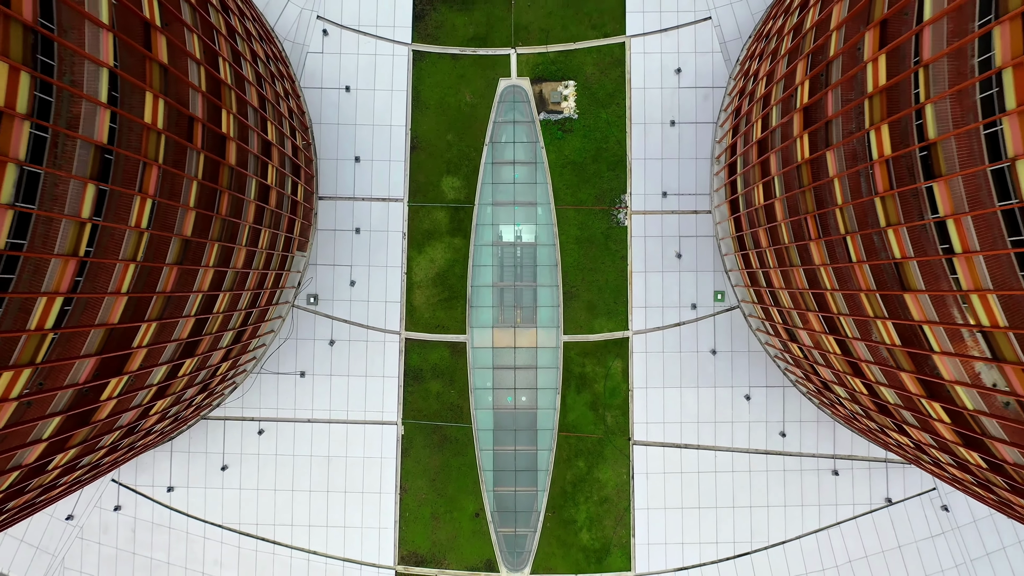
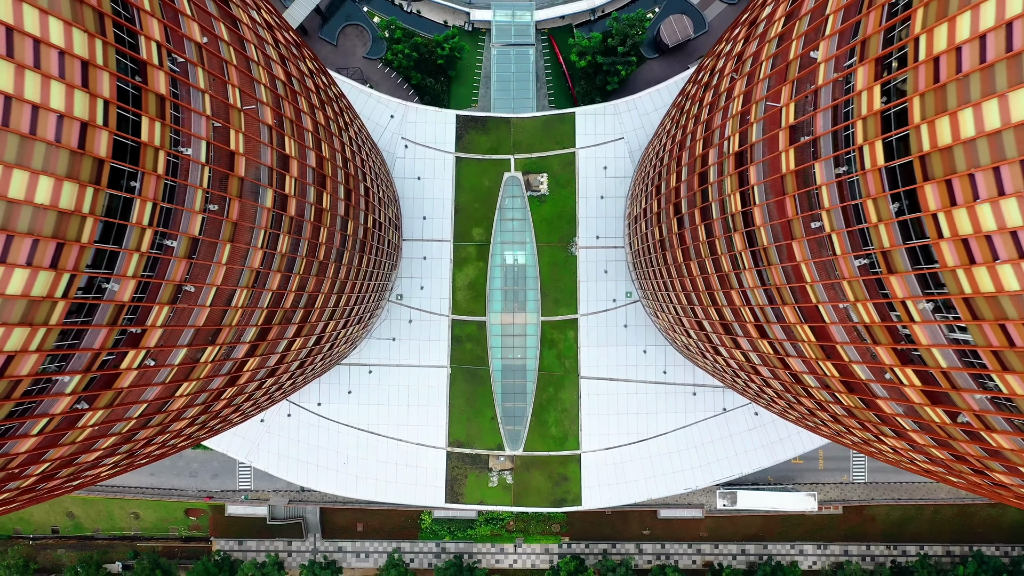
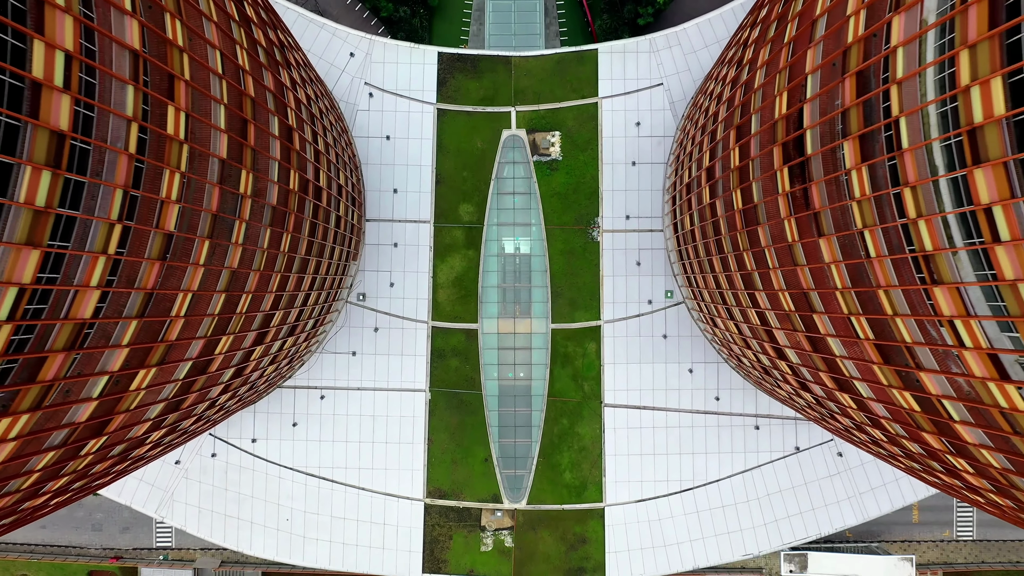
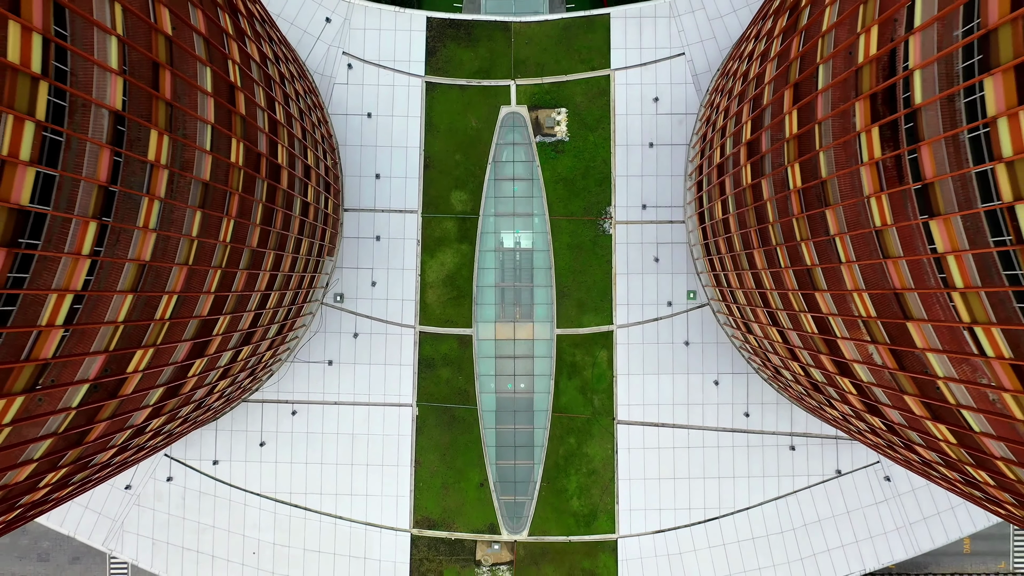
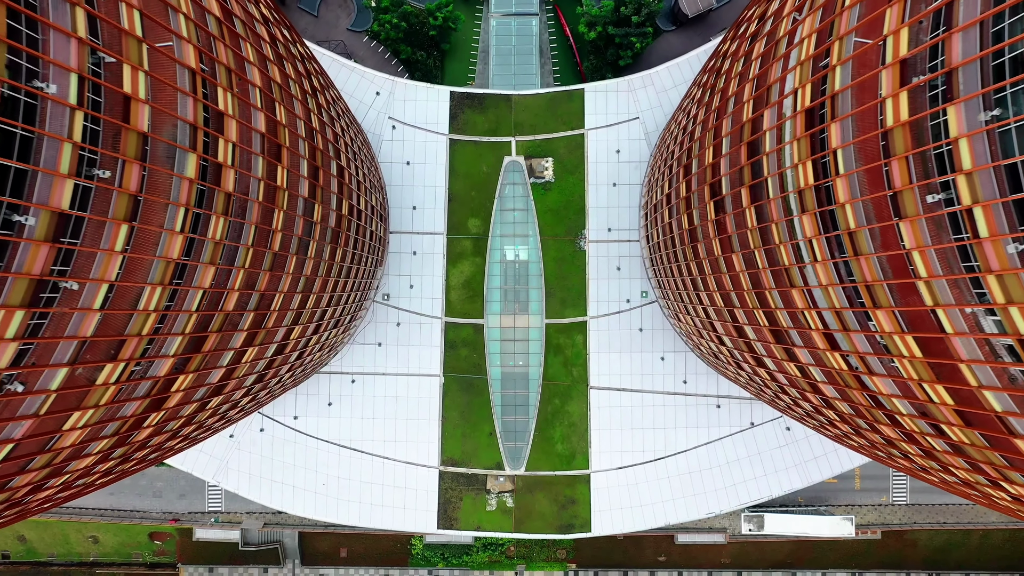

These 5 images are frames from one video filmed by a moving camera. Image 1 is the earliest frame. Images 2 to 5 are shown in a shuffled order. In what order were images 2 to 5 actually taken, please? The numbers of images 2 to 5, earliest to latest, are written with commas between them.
4, 3, 5, 2
